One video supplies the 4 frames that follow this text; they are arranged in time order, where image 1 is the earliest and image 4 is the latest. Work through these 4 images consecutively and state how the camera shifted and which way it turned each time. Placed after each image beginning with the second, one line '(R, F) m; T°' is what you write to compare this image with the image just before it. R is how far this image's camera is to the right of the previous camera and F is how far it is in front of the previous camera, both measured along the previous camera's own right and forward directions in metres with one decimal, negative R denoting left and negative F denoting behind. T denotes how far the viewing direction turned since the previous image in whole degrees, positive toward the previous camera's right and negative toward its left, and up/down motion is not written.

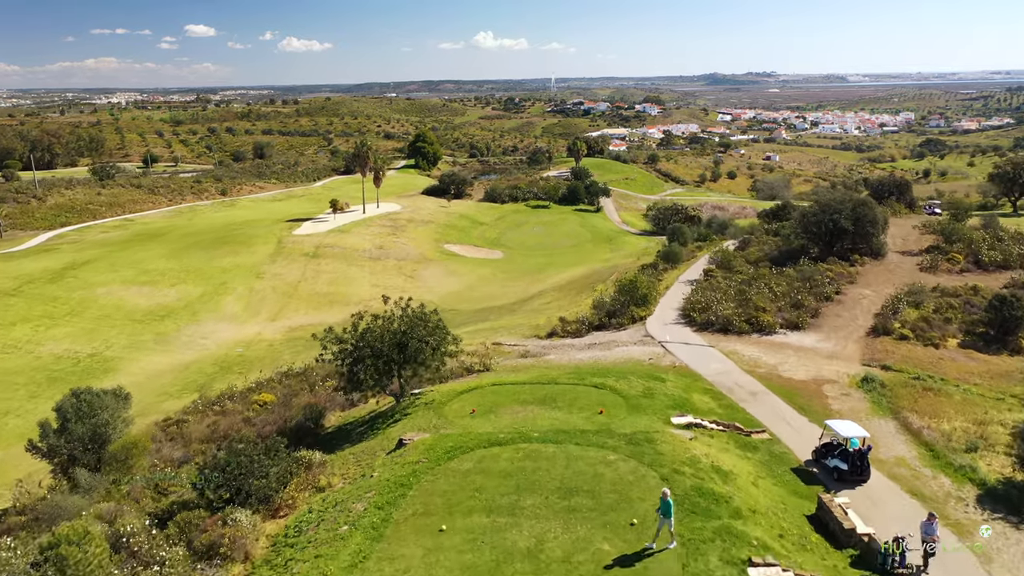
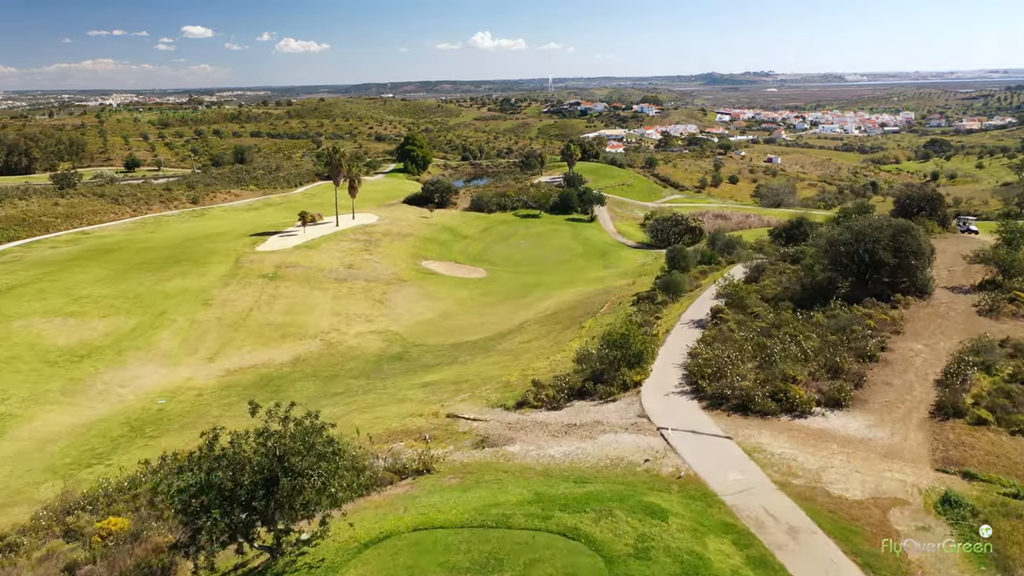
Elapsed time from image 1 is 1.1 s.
(+1.1, +5.9) m; 0°
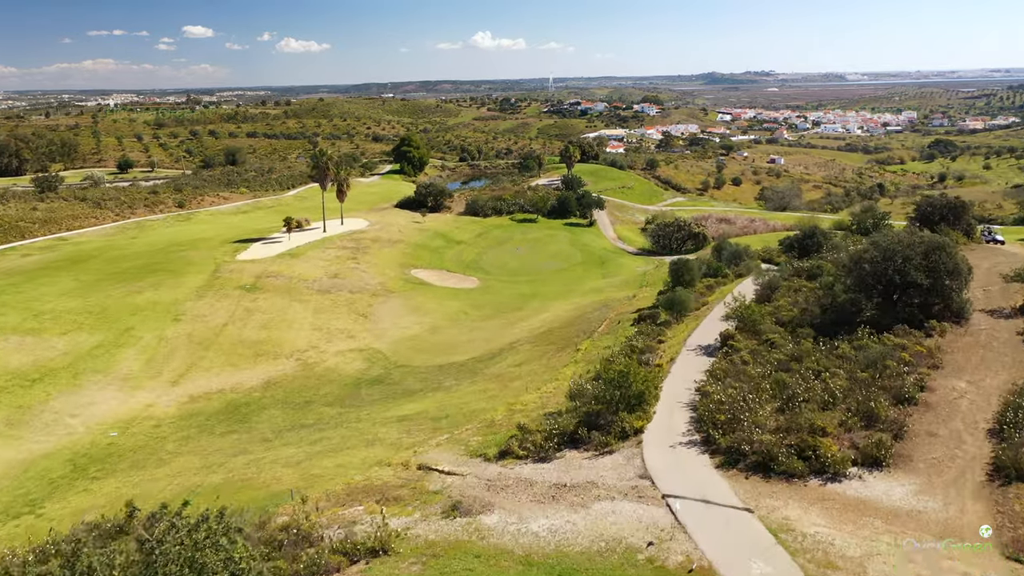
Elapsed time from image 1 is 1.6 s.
(+0.5, +3.0) m; 0°
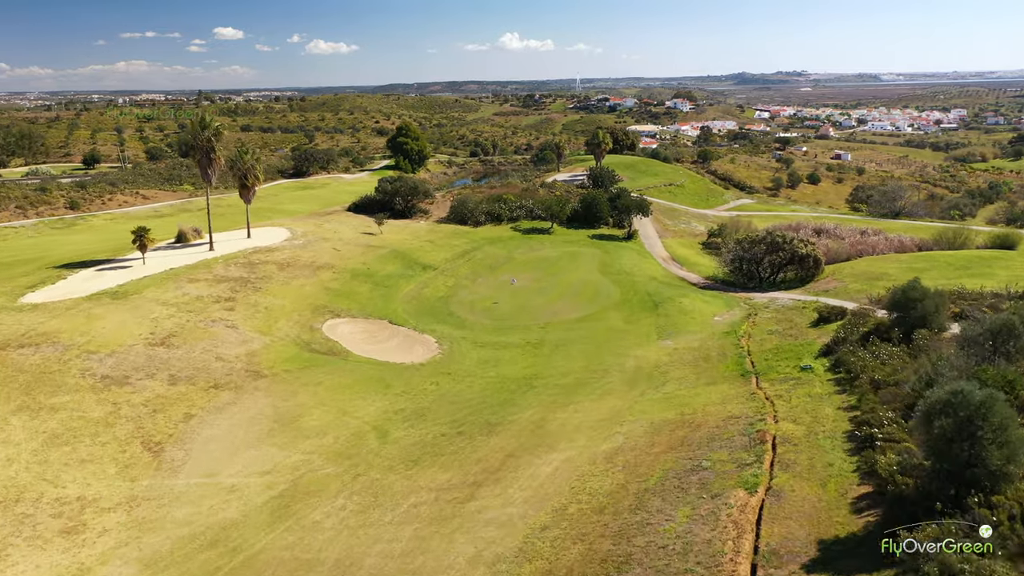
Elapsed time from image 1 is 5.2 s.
(+1.6, +25.2) m; -2°
